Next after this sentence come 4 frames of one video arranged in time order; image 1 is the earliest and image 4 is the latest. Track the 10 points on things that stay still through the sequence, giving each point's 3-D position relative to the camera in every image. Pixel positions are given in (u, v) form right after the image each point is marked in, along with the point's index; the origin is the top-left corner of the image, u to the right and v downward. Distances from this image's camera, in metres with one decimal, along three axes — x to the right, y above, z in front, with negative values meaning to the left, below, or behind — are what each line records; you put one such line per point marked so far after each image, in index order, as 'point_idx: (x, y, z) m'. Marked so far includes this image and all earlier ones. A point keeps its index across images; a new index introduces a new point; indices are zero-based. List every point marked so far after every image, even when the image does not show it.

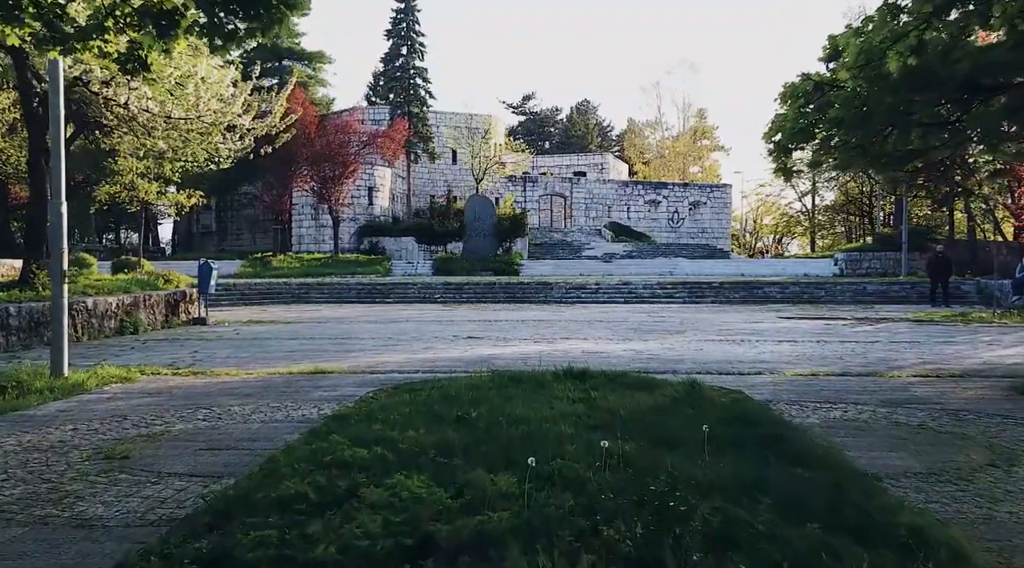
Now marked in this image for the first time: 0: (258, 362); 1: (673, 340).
0: (-2.9, -0.9, +10.9) m
1: (+2.4, -0.8, +14.3) m
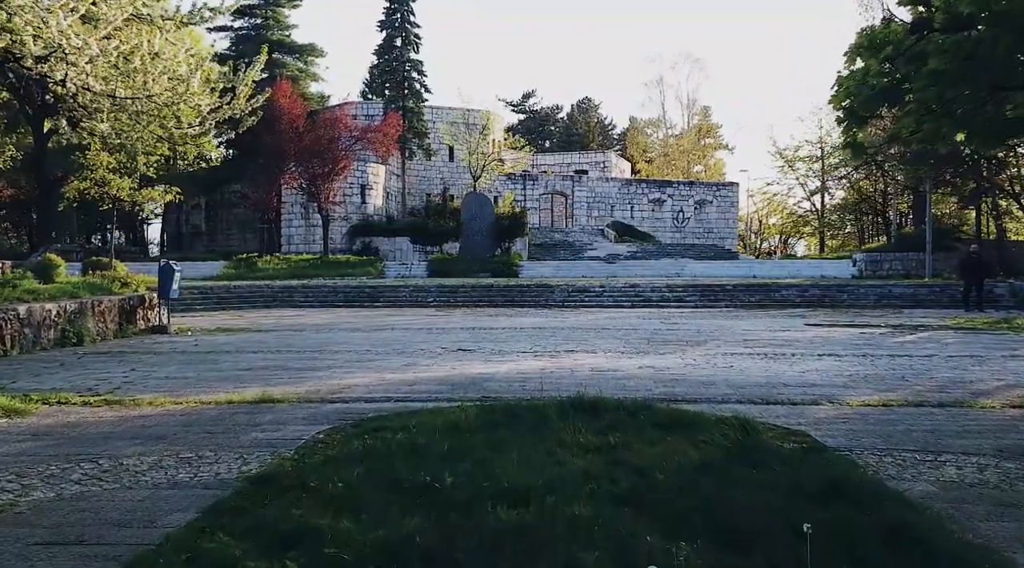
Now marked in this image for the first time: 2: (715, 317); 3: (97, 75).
0: (-2.9, -0.9, +9.0) m
1: (+2.3, -0.9, +12.3) m
2: (+4.1, -0.7, +19.5) m
3: (-5.5, +2.8, +12.8) m
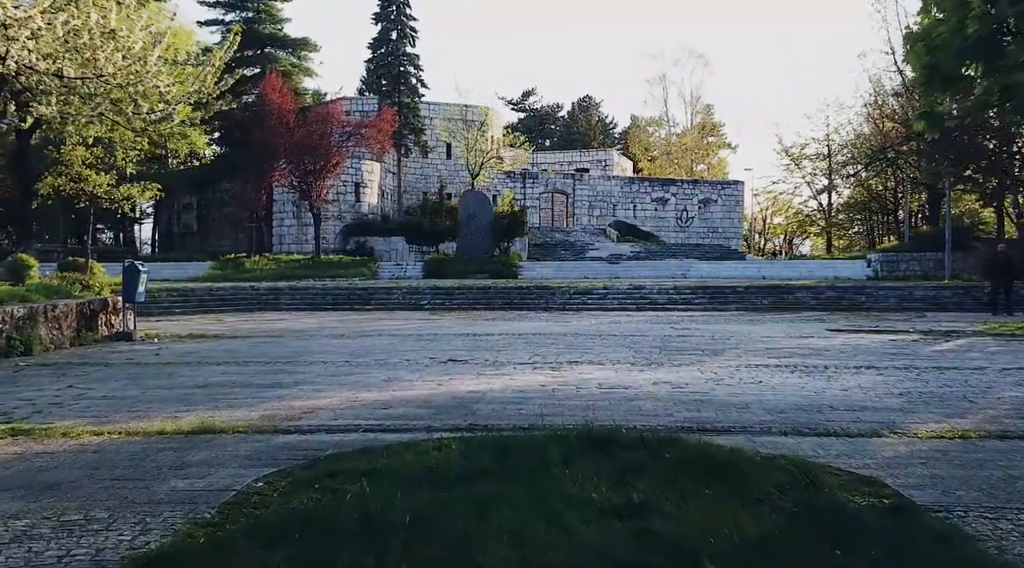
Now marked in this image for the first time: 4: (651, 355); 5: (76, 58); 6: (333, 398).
0: (-3.0, -1.0, +7.6) m
1: (+2.3, -0.9, +10.9) m
2: (+4.1, -0.7, +18.1) m
3: (-5.5, +2.7, +11.4) m
4: (+1.7, -0.9, +12.1) m
5: (-5.3, +2.8, +11.9) m
6: (-1.5, -1.0, +8.2) m
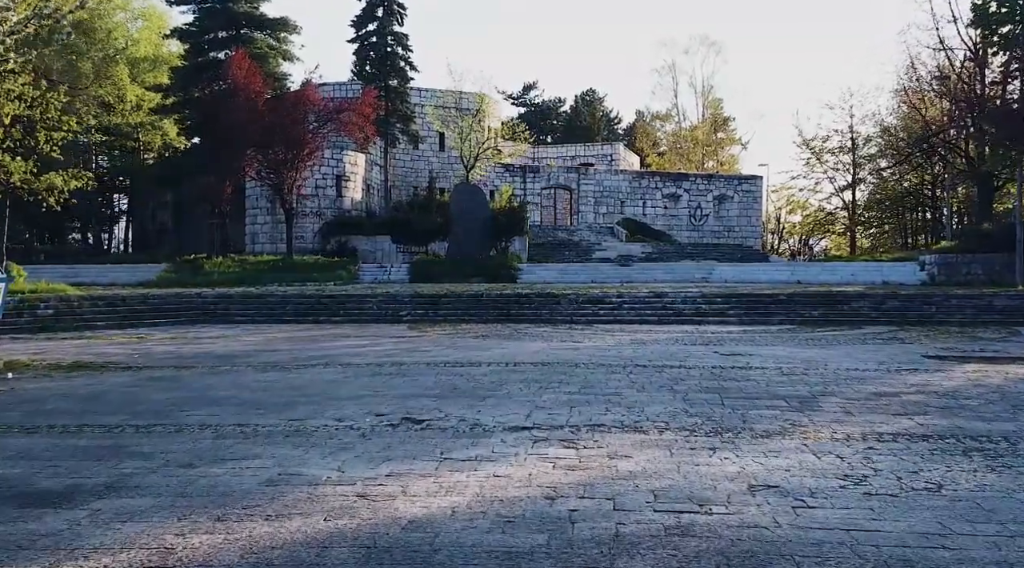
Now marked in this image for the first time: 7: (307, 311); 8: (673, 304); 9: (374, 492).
0: (-3.0, -1.1, +3.5) m
1: (+2.2, -1.0, +6.8) m
2: (+4.0, -0.9, +14.0) m
3: (-5.6, +2.6, +7.3) m
4: (+1.6, -1.0, +8.0) m
5: (-5.4, +2.6, +7.8) m
6: (-1.6, -1.1, +4.0) m
7: (-4.2, -0.6, +19.8) m
8: (+3.2, -0.4, +19.5) m
9: (-0.7, -1.1, +5.1) m
